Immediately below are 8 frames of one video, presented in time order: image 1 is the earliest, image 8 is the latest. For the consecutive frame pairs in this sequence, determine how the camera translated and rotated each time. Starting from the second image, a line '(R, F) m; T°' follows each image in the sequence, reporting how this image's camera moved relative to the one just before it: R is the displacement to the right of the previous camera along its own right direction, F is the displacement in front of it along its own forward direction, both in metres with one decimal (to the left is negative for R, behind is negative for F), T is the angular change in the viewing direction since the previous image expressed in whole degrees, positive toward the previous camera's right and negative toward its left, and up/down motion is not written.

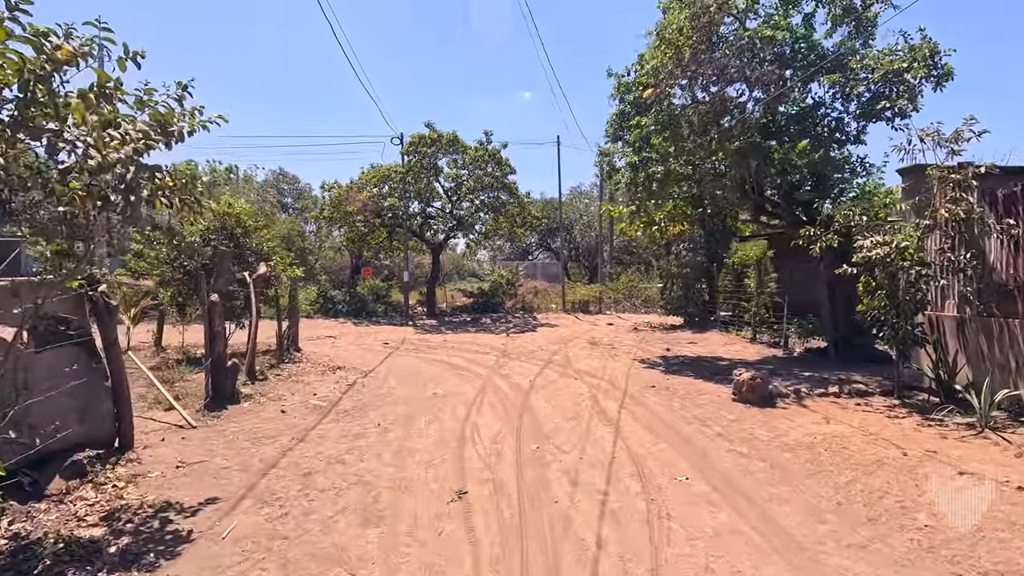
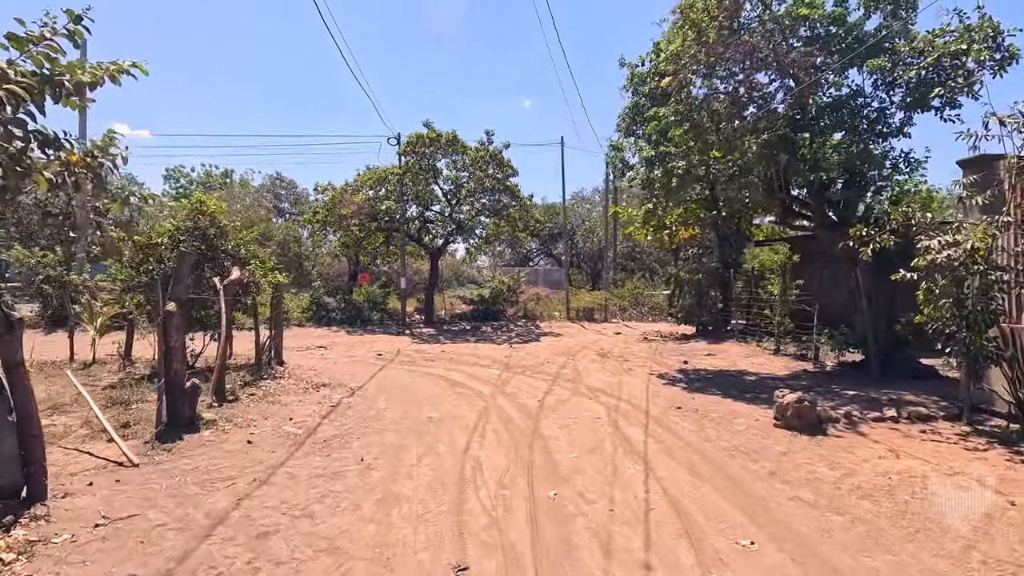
(-0.1, +1.2) m; 0°
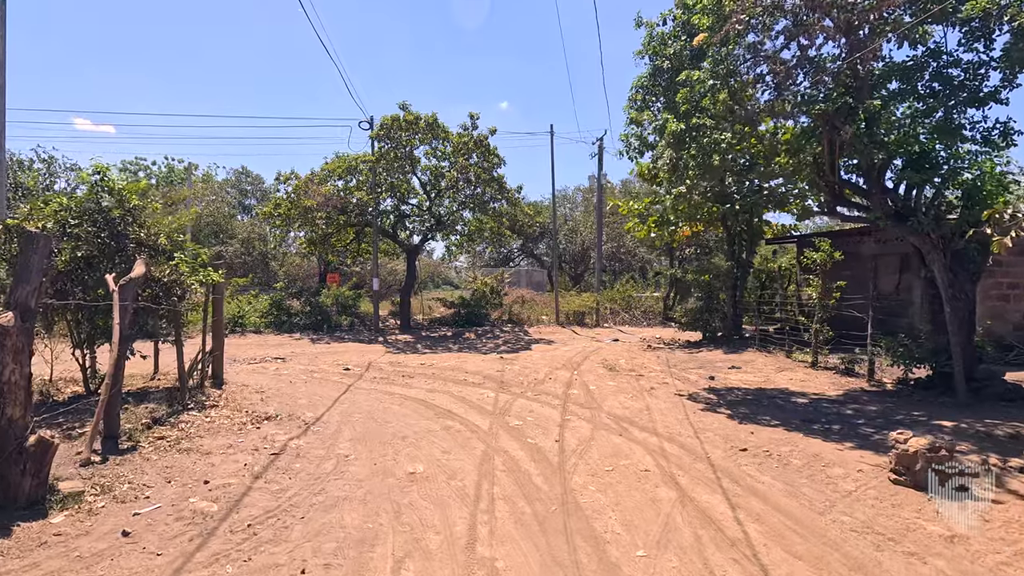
(-0.4, +2.3) m; +3°
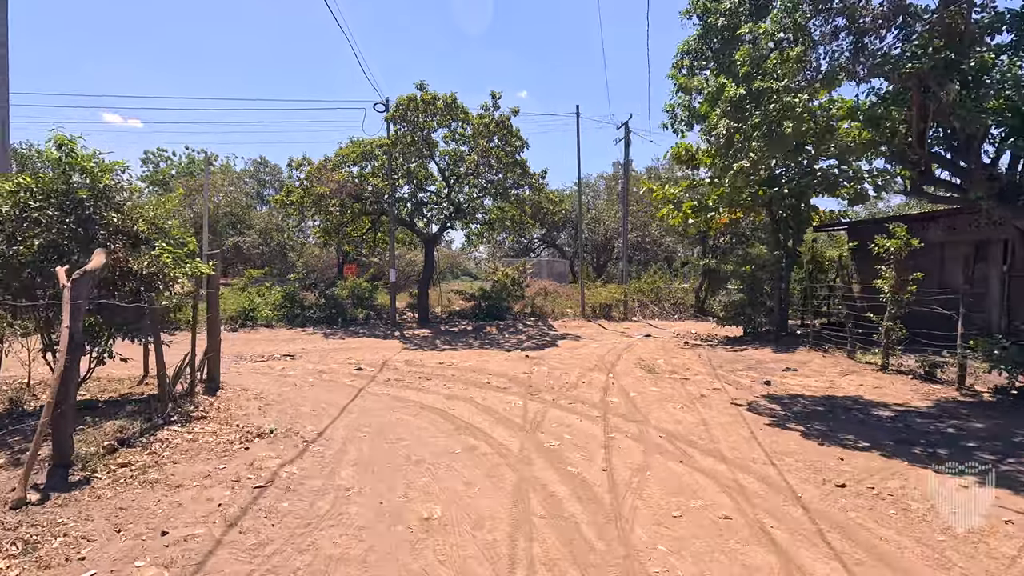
(-0.2, +1.3) m; -2°
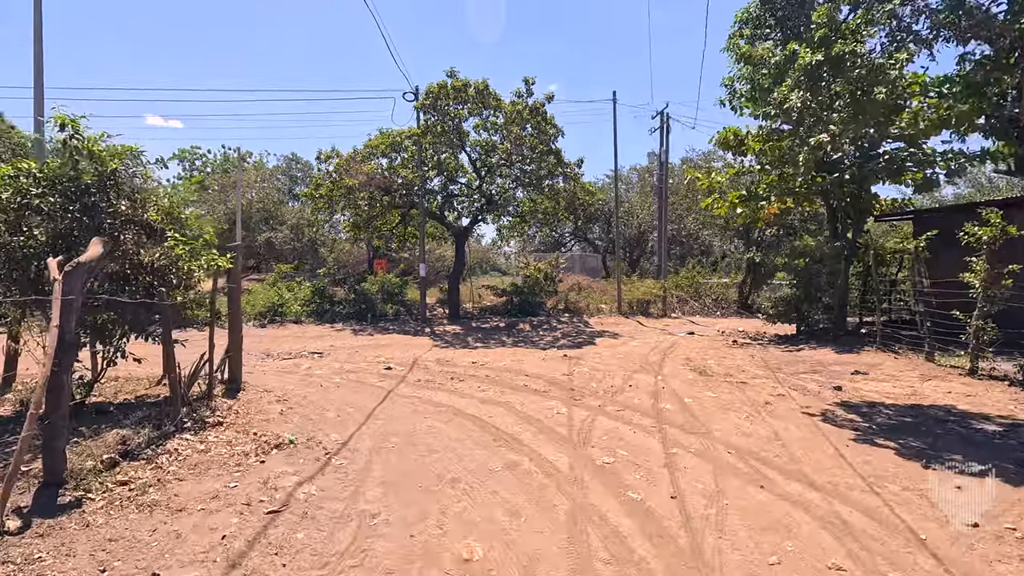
(-0.2, +0.8) m; -3°
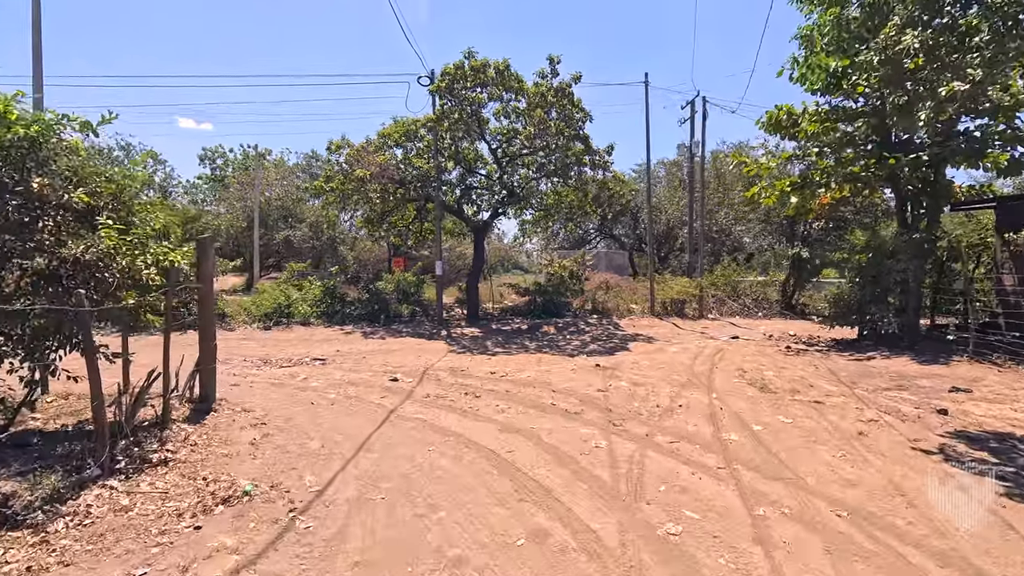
(0.0, +1.6) m; -2°
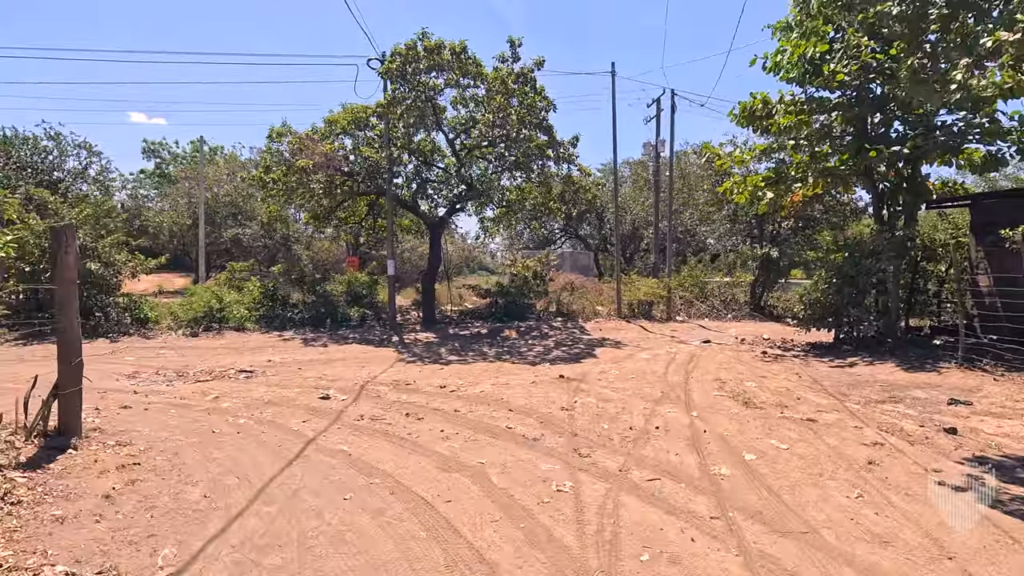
(+0.2, +1.3) m; +4°
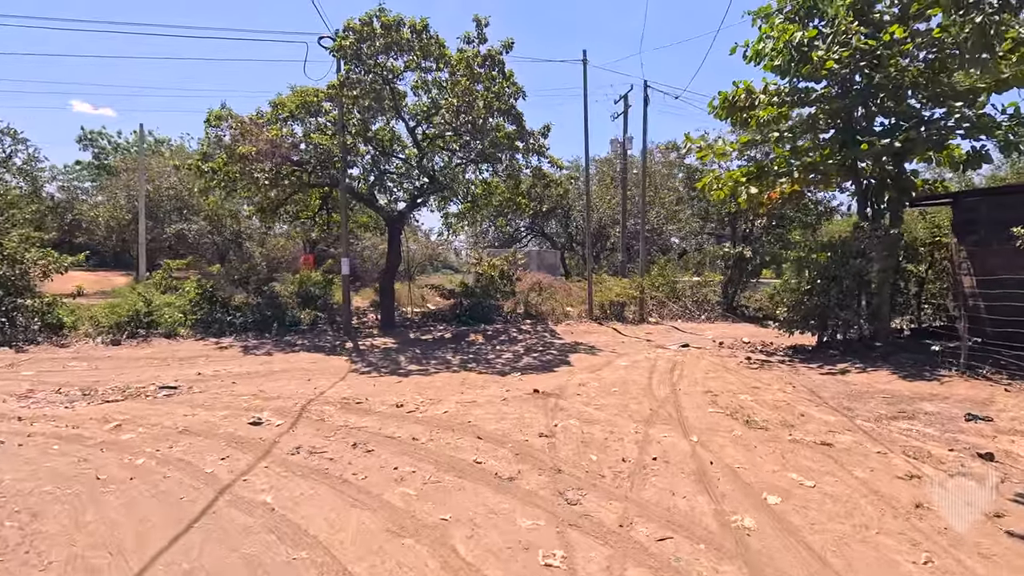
(-0.1, +1.2) m; +4°
